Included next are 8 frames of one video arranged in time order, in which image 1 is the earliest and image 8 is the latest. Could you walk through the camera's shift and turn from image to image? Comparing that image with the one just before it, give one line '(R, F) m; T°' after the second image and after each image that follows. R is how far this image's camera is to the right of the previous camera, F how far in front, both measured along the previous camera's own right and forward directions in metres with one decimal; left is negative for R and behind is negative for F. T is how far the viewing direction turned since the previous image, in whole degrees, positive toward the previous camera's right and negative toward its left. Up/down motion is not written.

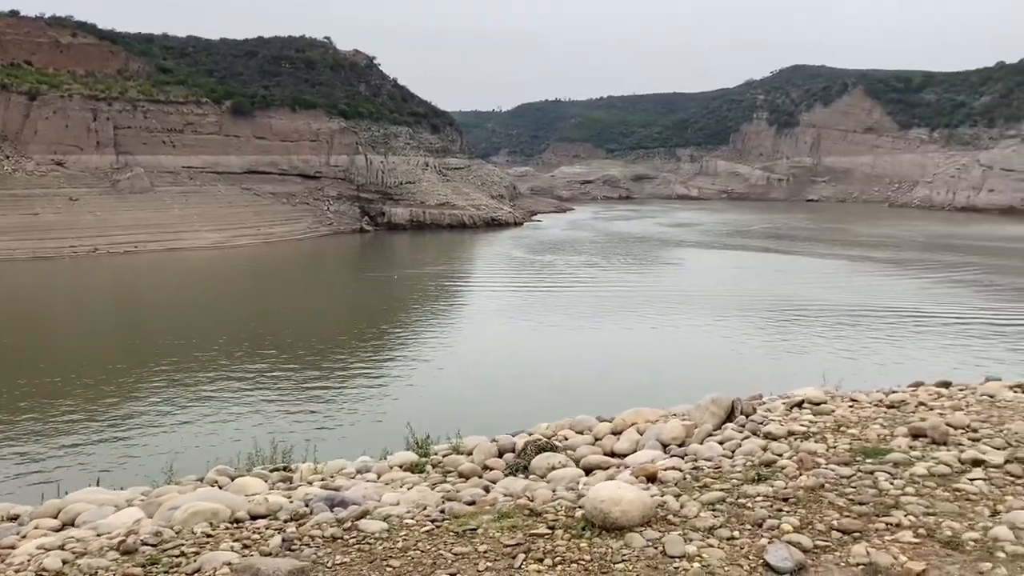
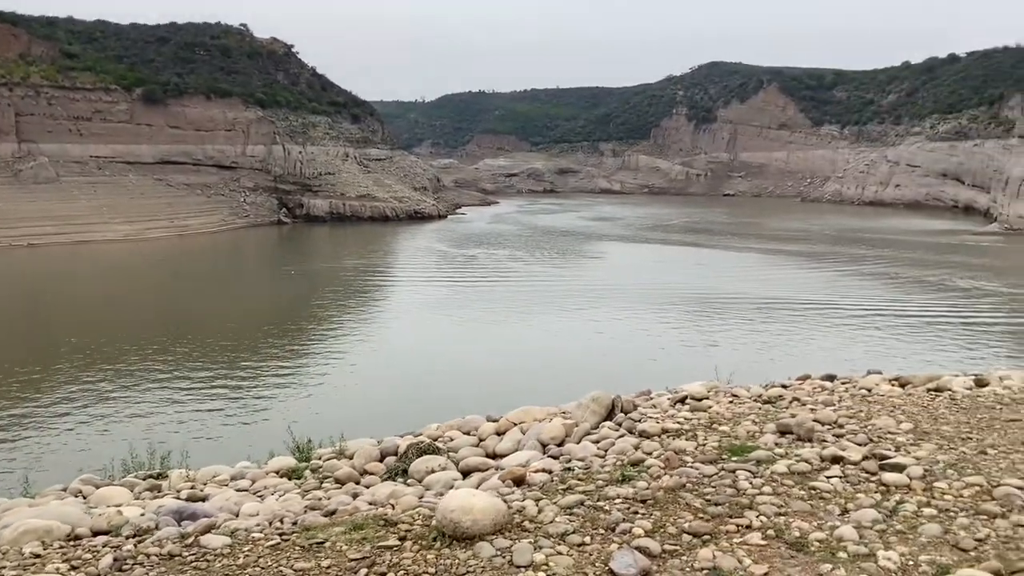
(+0.2, +0.1) m; +5°
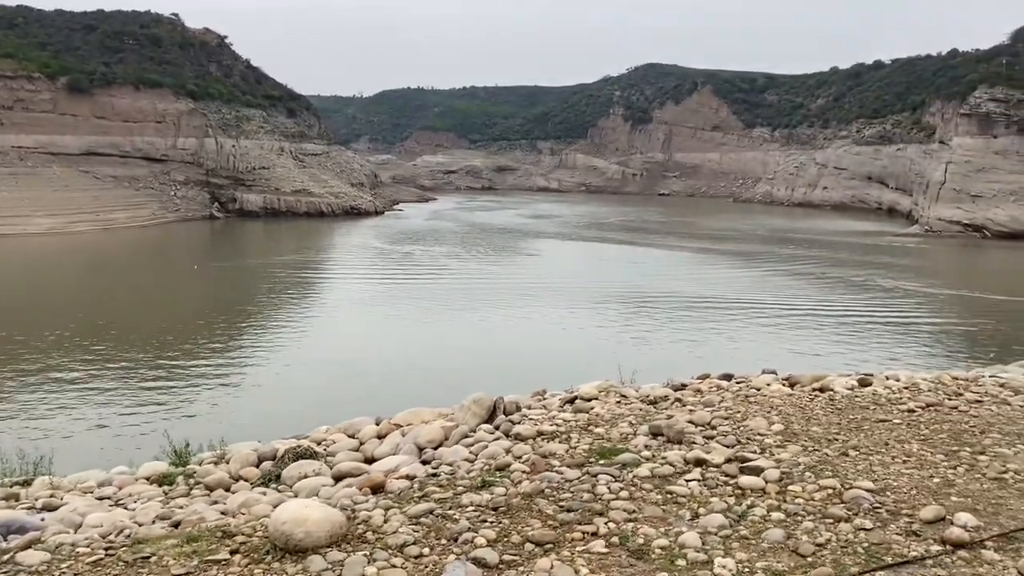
(+0.3, +0.1) m; +4°
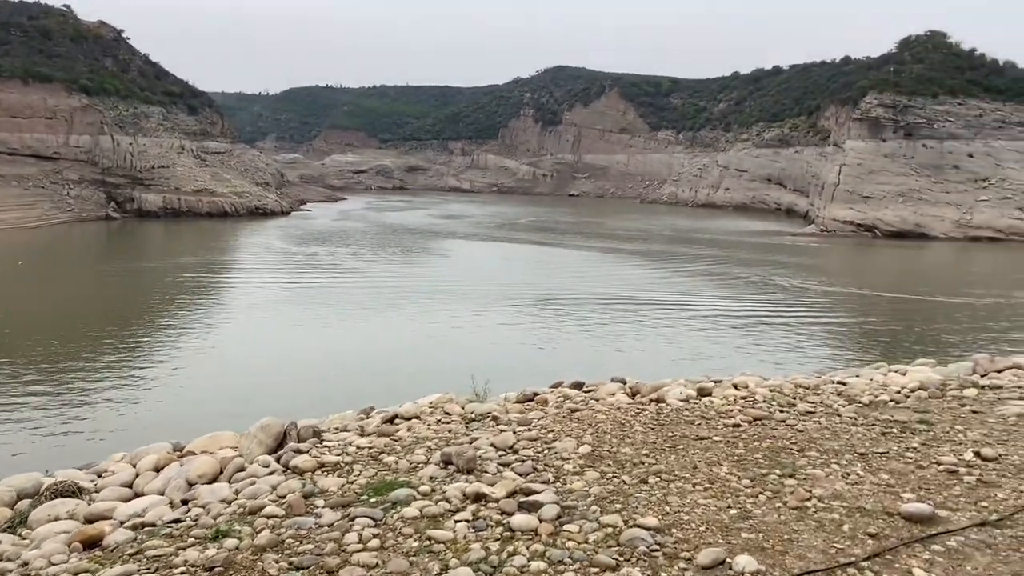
(+0.5, +0.4) m; +6°
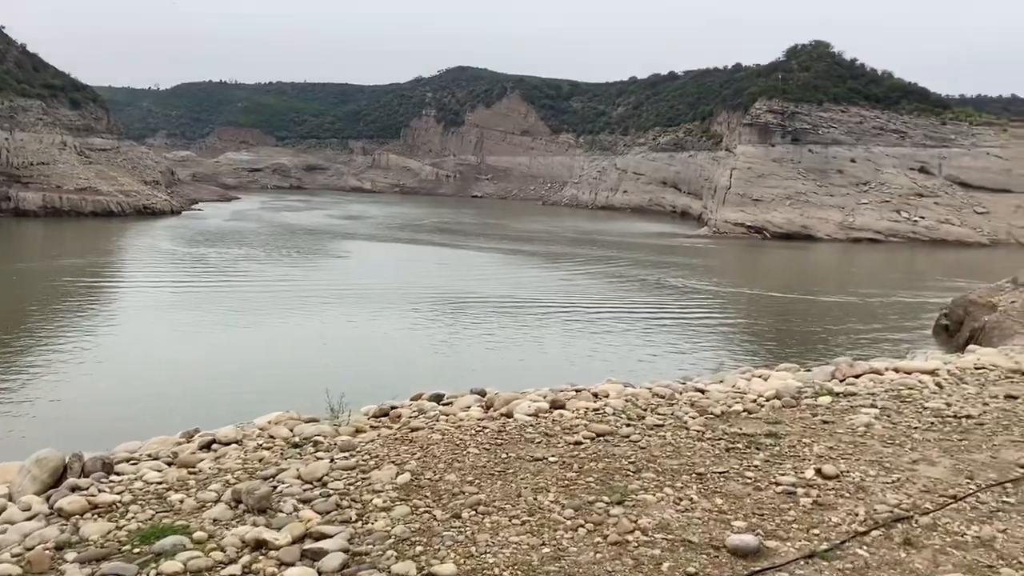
(+0.3, +0.3) m; +6°
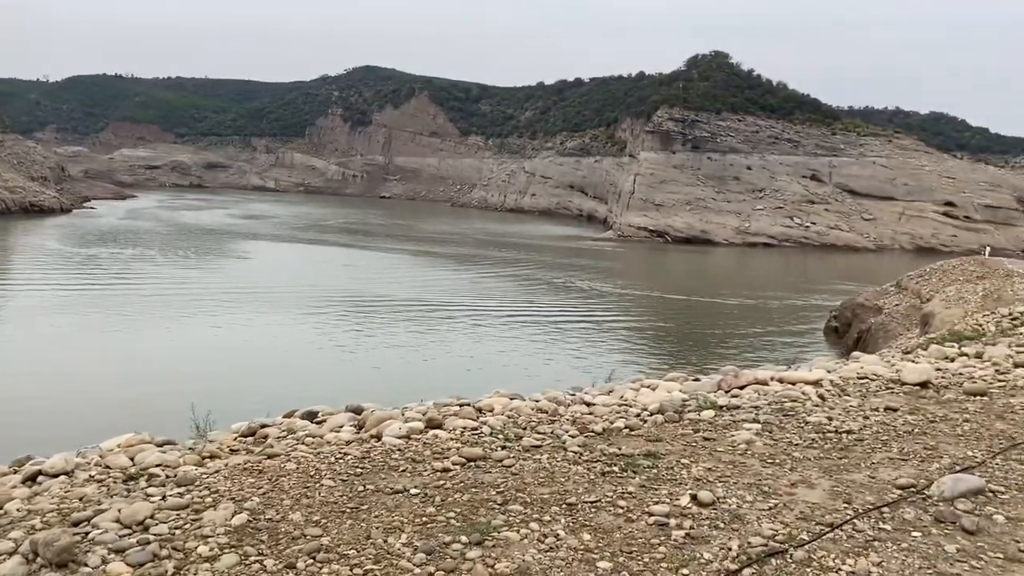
(+0.2, +0.2) m; +6°
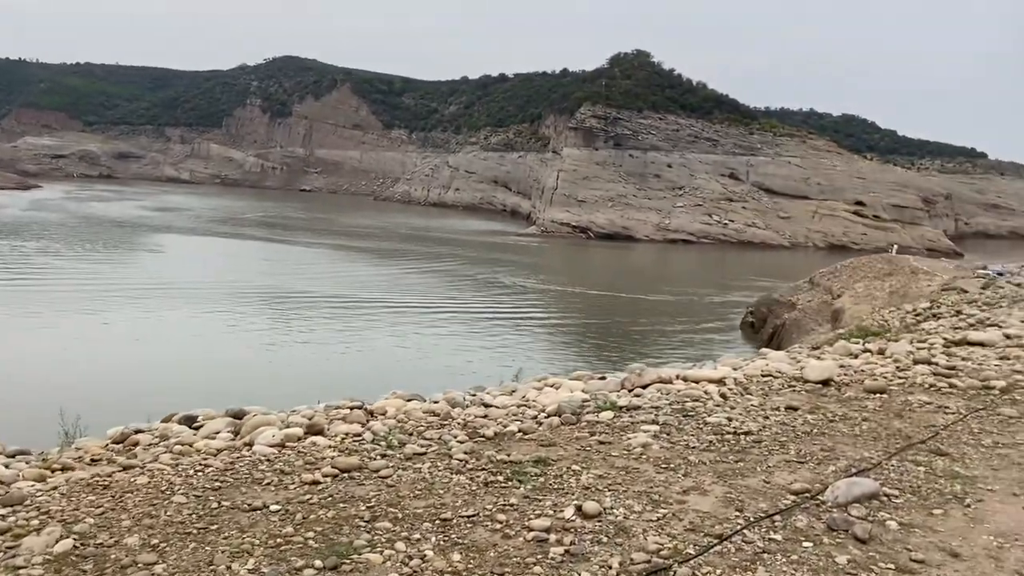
(+0.2, +0.2) m; +5°
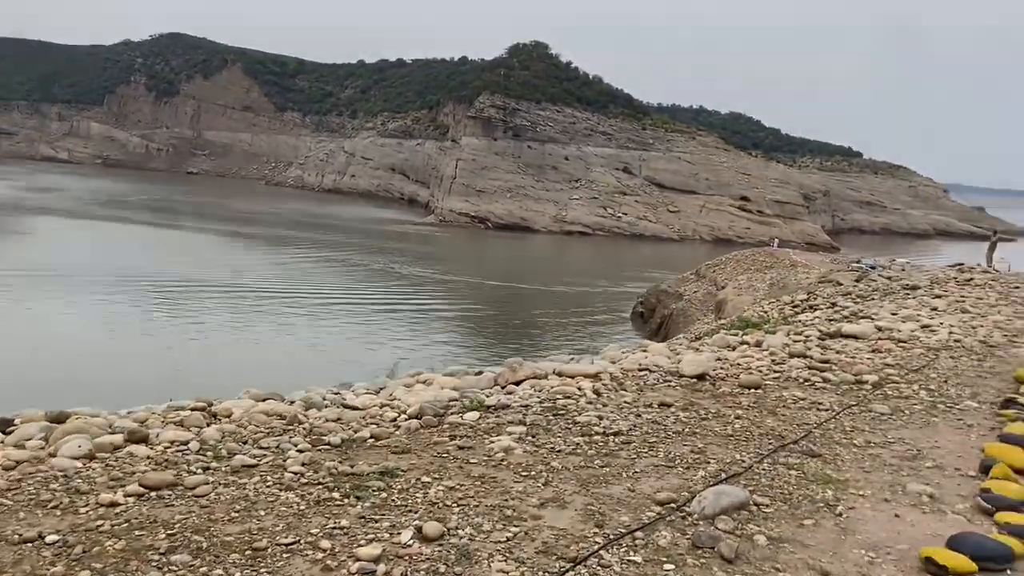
(+0.2, +0.3) m; +7°
